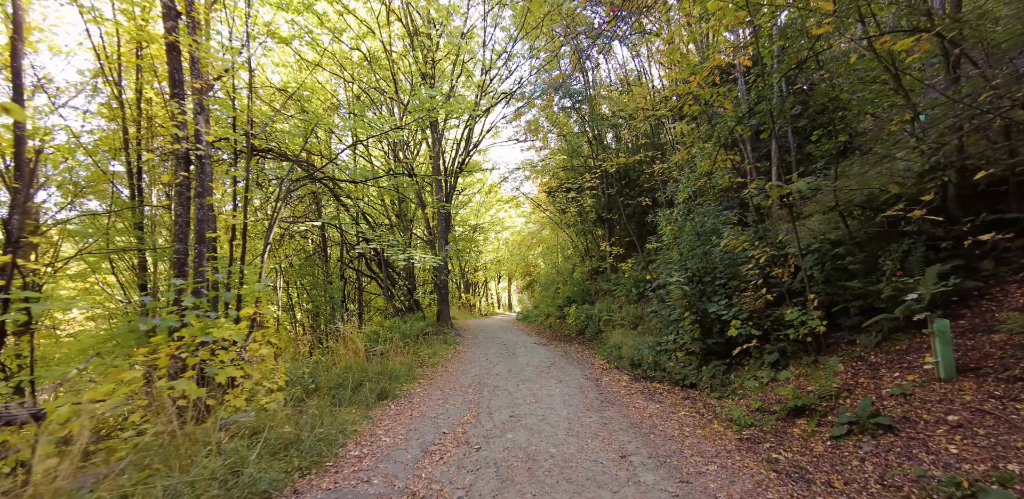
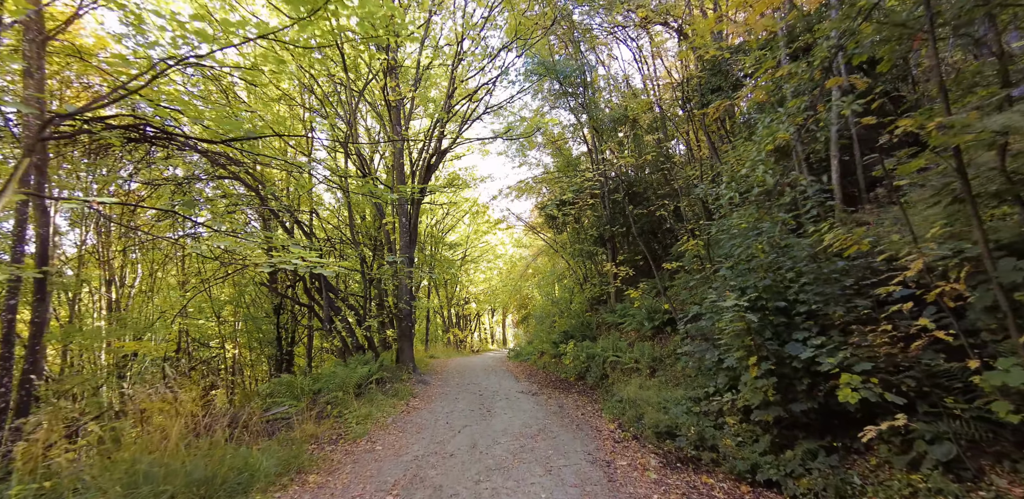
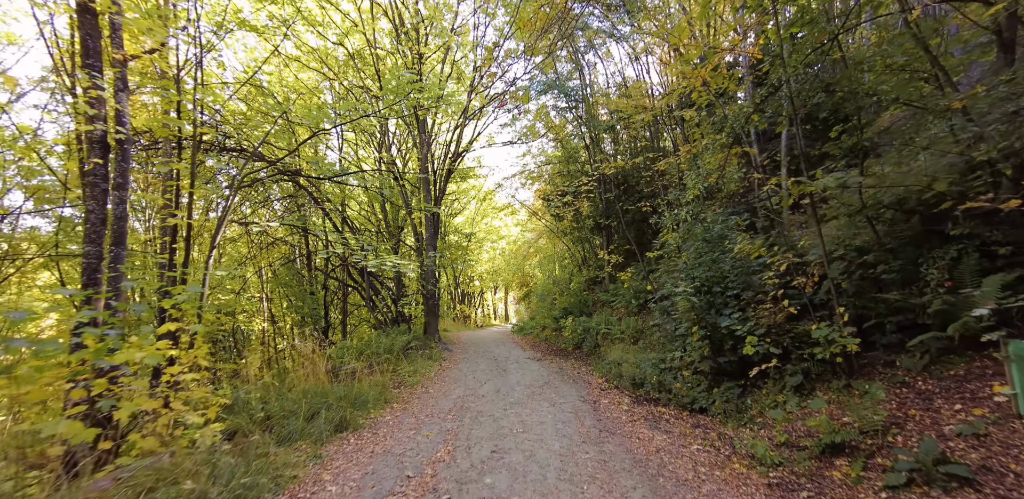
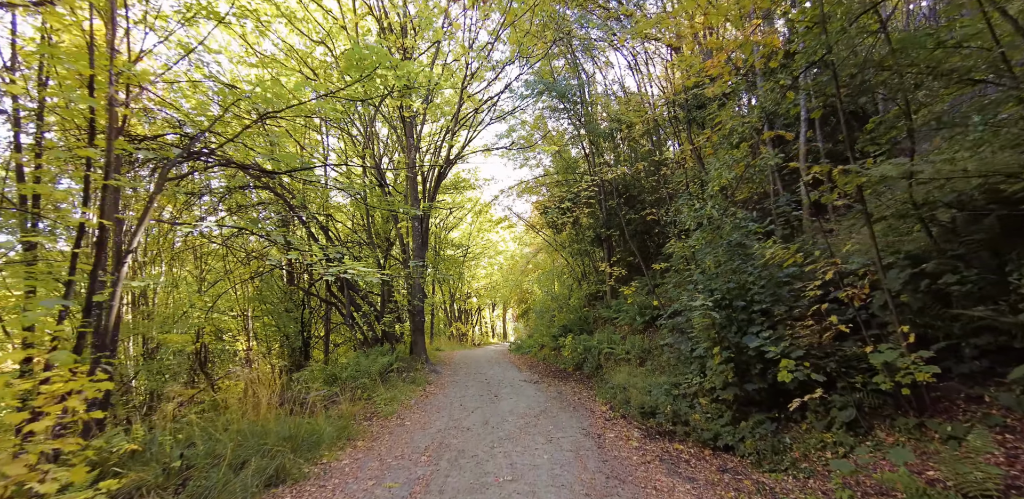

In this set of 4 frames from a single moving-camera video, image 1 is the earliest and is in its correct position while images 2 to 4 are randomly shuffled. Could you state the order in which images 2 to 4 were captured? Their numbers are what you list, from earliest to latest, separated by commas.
3, 4, 2
